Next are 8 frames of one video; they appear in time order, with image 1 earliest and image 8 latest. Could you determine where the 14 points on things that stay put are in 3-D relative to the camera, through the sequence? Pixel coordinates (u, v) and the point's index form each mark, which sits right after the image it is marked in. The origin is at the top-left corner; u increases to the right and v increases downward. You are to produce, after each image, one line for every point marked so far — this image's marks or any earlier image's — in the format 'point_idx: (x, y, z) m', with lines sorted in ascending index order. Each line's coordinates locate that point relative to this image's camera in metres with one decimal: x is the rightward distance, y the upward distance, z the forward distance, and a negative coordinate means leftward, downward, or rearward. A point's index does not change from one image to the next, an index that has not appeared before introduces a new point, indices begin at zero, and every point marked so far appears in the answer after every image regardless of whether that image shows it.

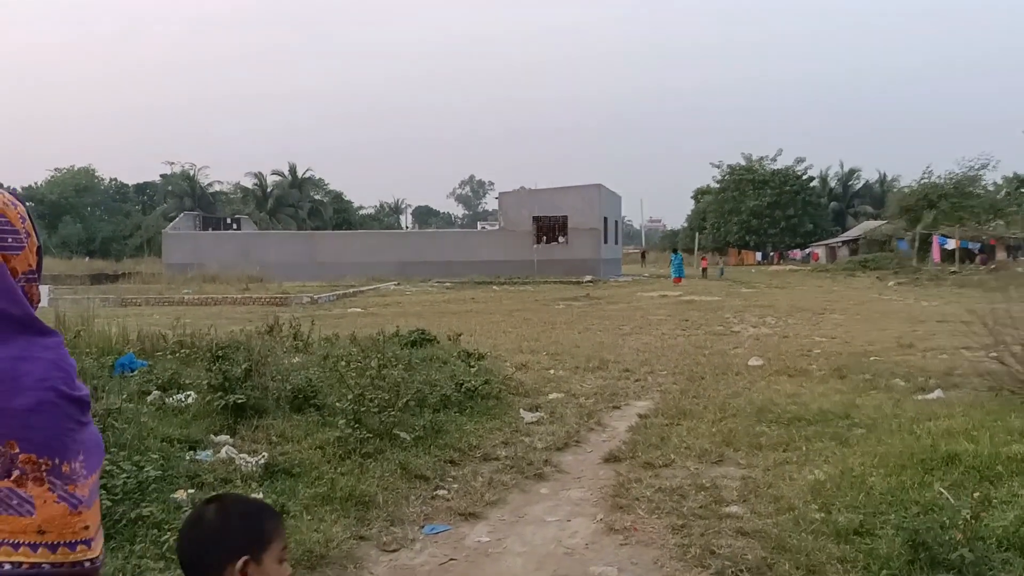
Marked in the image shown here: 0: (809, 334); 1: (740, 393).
0: (+4.7, -0.7, +11.6) m
1: (+2.0, -0.9, +6.5) m
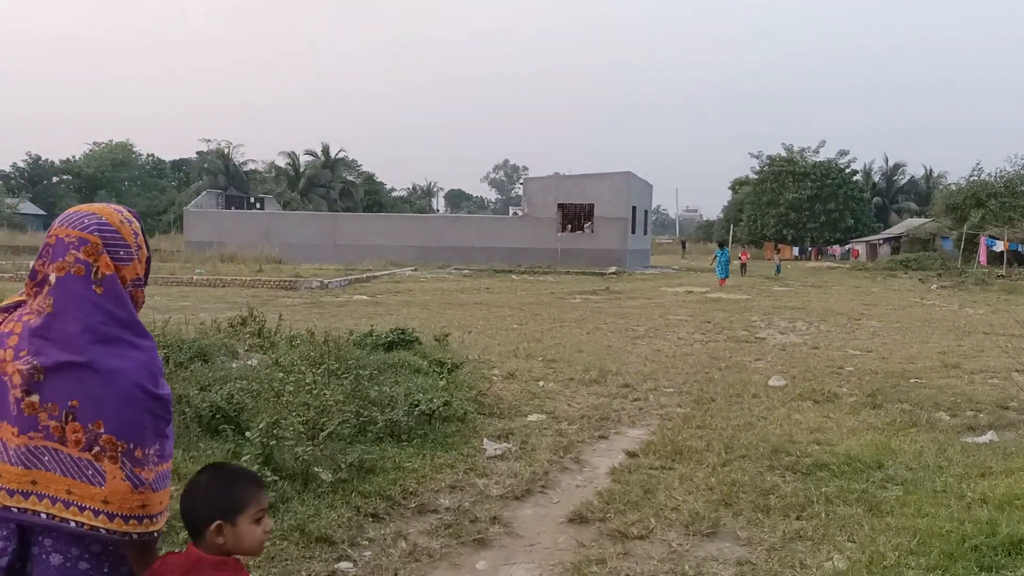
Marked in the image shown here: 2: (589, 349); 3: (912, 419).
0: (+4.7, -0.8, +10.5) m
1: (+1.8, -1.0, +5.6) m
2: (+0.9, -0.8, +9.1) m
3: (+3.1, -1.0, +5.7) m
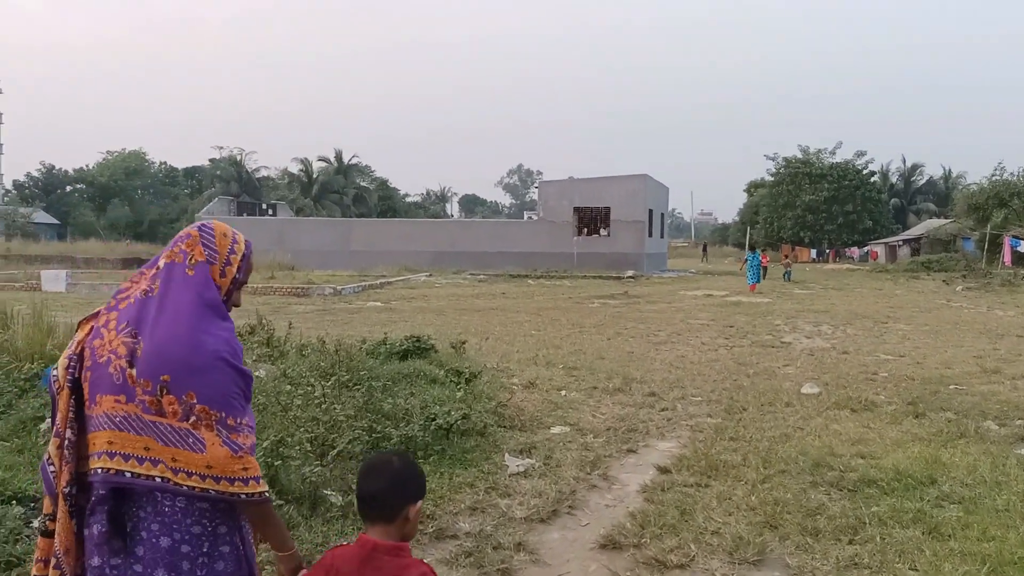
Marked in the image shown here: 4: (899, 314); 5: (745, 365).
0: (+4.9, -0.8, +10.1) m
1: (+2.0, -1.1, +5.2) m
2: (+1.2, -0.8, +8.8) m
3: (+3.2, -1.0, +5.4) m
4: (+8.1, -0.6, +15.4) m
5: (+2.7, -0.9, +8.5) m
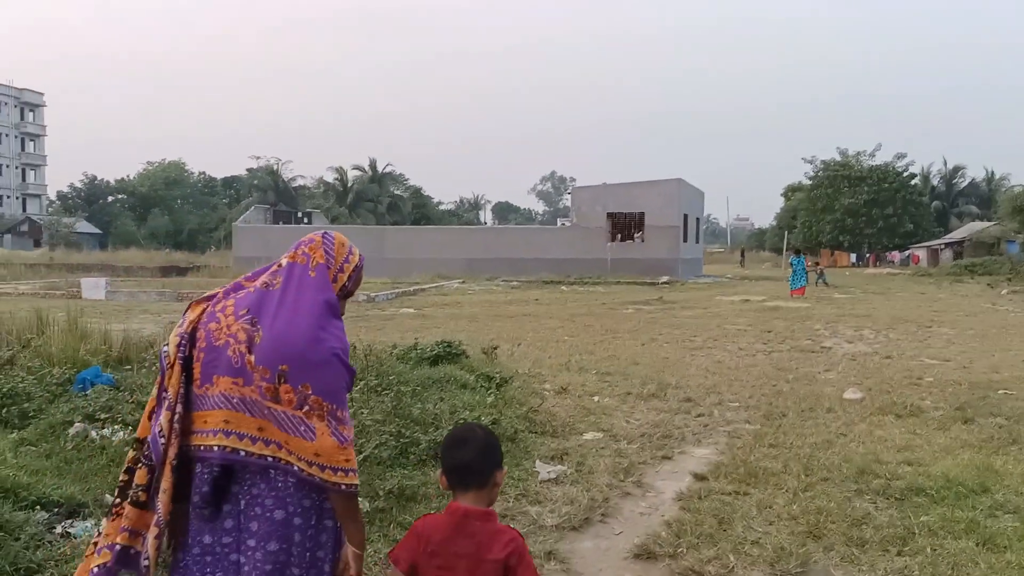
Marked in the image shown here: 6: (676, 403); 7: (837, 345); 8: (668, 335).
0: (+5.4, -0.9, +9.8) m
1: (+2.2, -1.1, +5.0) m
2: (+1.5, -0.9, +8.7) m
3: (+3.5, -1.0, +5.1) m
4: (+8.8, -0.6, +15.0) m
5: (+3.1, -0.9, +8.3) m
6: (+1.4, -1.0, +6.3) m
7: (+4.8, -0.8, +10.9) m
8: (+2.4, -0.7, +11.5) m
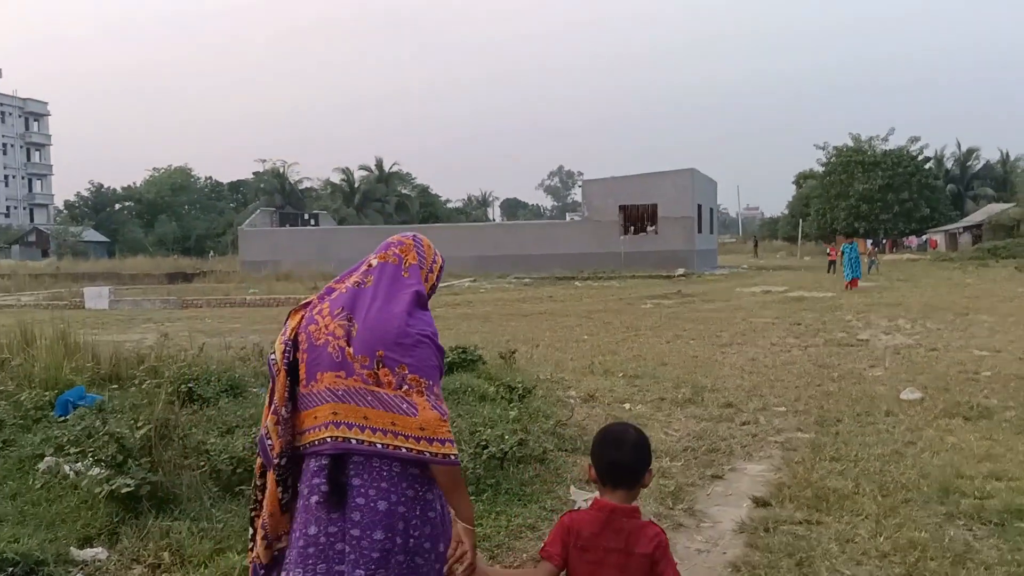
0: (+5.6, -0.7, +9.1) m
1: (+2.4, -1.0, +4.5) m
2: (+1.8, -0.8, +8.1) m
3: (+3.6, -0.9, +4.5) m
4: (+9.0, -0.3, +14.3) m
5: (+3.3, -0.8, +7.7) m
6: (+1.6, -0.9, +5.7) m
7: (+5.0, -0.7, +10.3) m
8: (+2.7, -0.6, +10.9) m
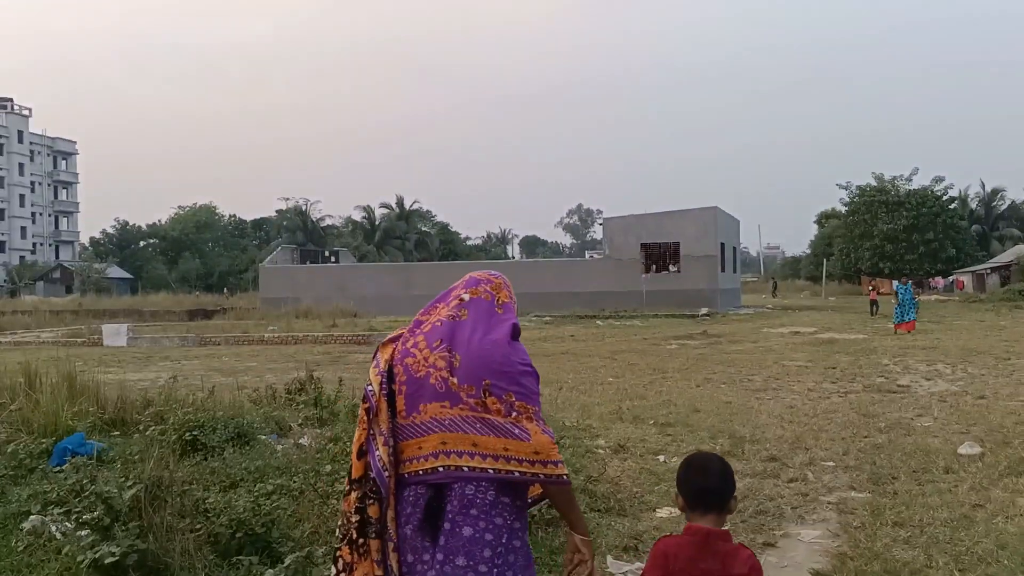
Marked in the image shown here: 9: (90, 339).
0: (+5.9, -1.2, +8.6) m
1: (+2.5, -1.3, +4.0) m
2: (+2.0, -1.2, +7.7) m
3: (+3.8, -1.2, +4.0) m
4: (+9.5, -1.1, +13.7) m
5: (+3.5, -1.3, +7.2) m
6: (+1.8, -1.2, +5.3) m
7: (+5.3, -1.3, +9.8) m
8: (+3.0, -1.2, +10.5) m
9: (-9.4, -1.1, +16.4) m
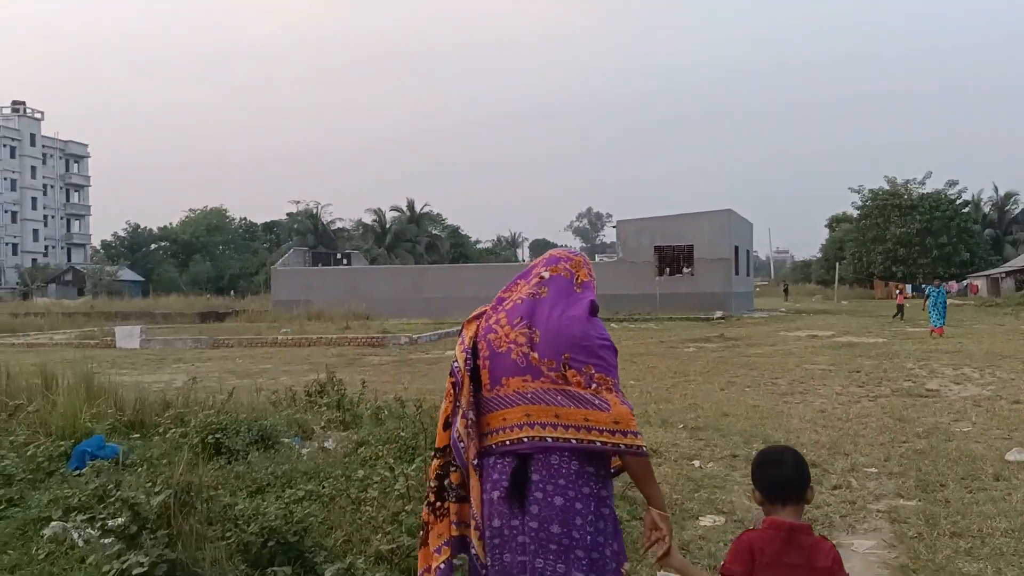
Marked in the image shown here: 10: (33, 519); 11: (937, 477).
0: (+6.1, -1.2, +8.4) m
1: (+2.7, -1.3, +3.8) m
2: (+2.2, -1.2, +7.5) m
3: (+4.0, -1.2, +3.8) m
4: (+9.8, -1.2, +13.4) m
5: (+3.7, -1.3, +7.0) m
6: (+2.0, -1.2, +5.1) m
7: (+5.6, -1.3, +9.5) m
8: (+3.3, -1.3, +10.3) m
9: (-9.0, -1.2, +16.3) m
10: (-2.1, -1.0, +3.3) m
11: (+2.8, -1.2, +4.9) m
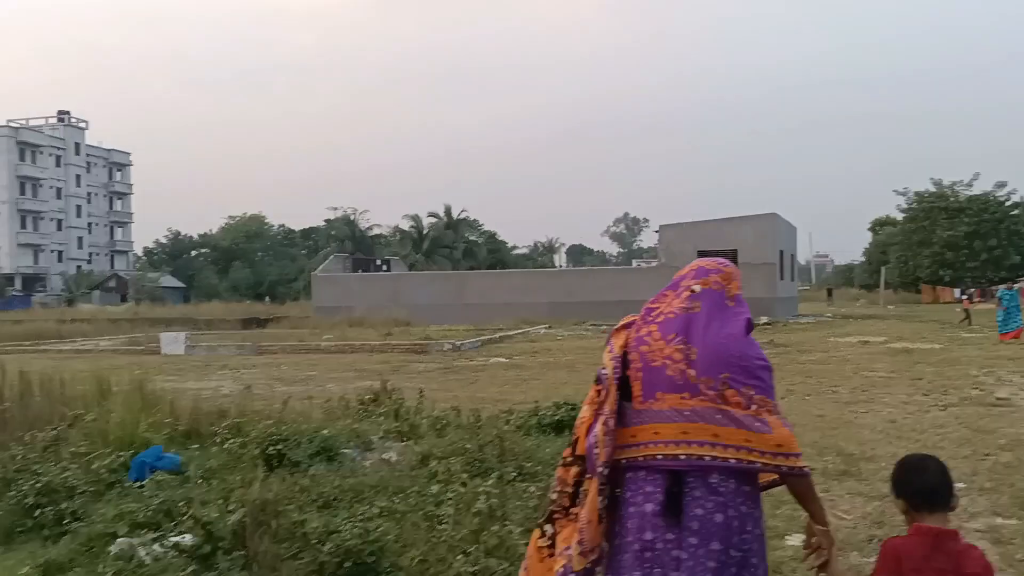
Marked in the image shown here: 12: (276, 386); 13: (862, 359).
0: (+6.7, -1.3, +7.9) m
1: (+3.1, -1.3, +3.5) m
2: (+2.8, -1.3, +7.2) m
3: (+4.3, -1.2, +3.4) m
4: (+10.6, -1.2, +12.7) m
5: (+4.3, -1.3, +6.7) m
6: (+2.4, -1.3, +4.8) m
7: (+6.2, -1.3, +9.1) m
8: (+3.9, -1.3, +9.9) m
9: (-8.1, -1.3, +16.5) m
10: (-1.8, -1.1, +3.2) m
11: (+3.2, -1.3, +4.6) m
12: (-3.1, -1.3, +9.9) m
13: (+6.5, -1.3, +13.7) m
